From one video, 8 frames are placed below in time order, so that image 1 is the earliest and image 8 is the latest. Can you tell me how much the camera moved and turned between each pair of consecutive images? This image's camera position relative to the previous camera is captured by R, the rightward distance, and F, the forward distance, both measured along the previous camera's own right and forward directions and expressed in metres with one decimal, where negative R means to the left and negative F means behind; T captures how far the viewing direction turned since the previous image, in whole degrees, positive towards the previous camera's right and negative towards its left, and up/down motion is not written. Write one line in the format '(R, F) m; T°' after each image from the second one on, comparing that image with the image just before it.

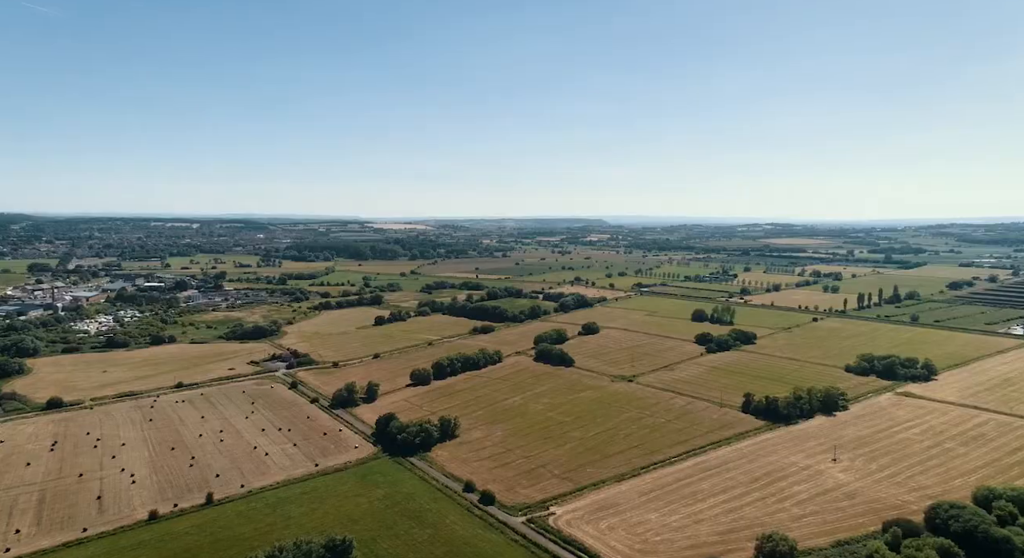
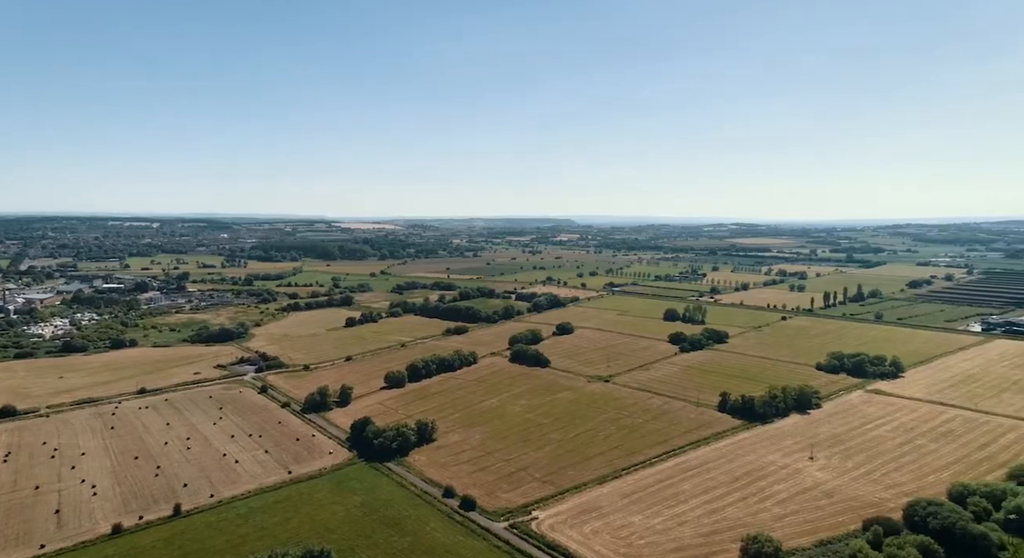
(-1.5, +1.4) m; +3°
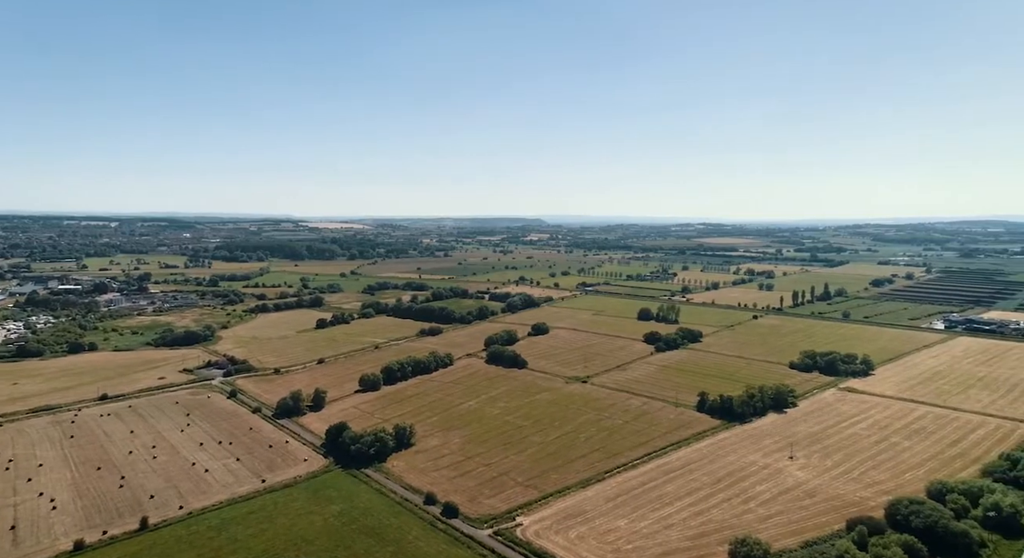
(-1.6, +1.6) m; +3°
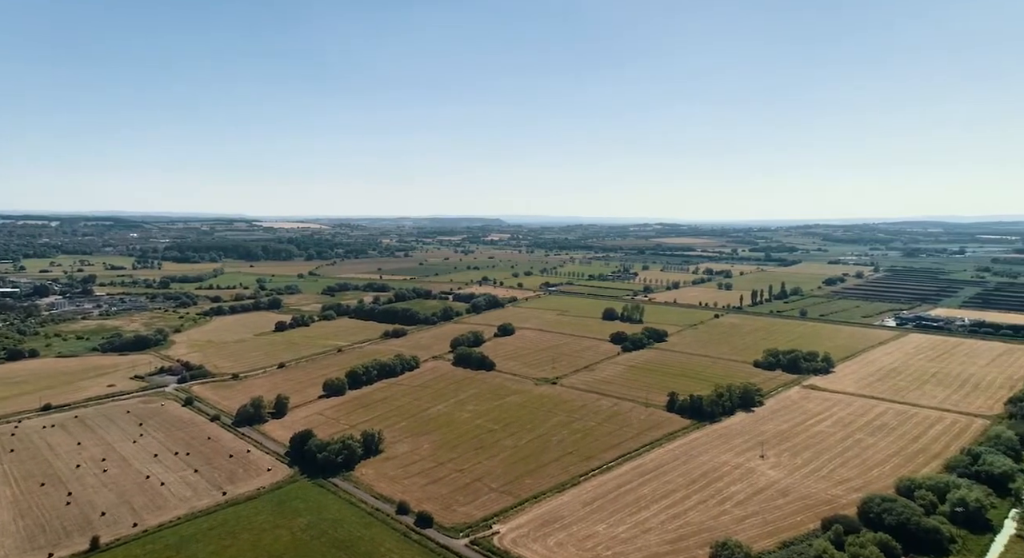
(-1.7, +2.0) m; +4°
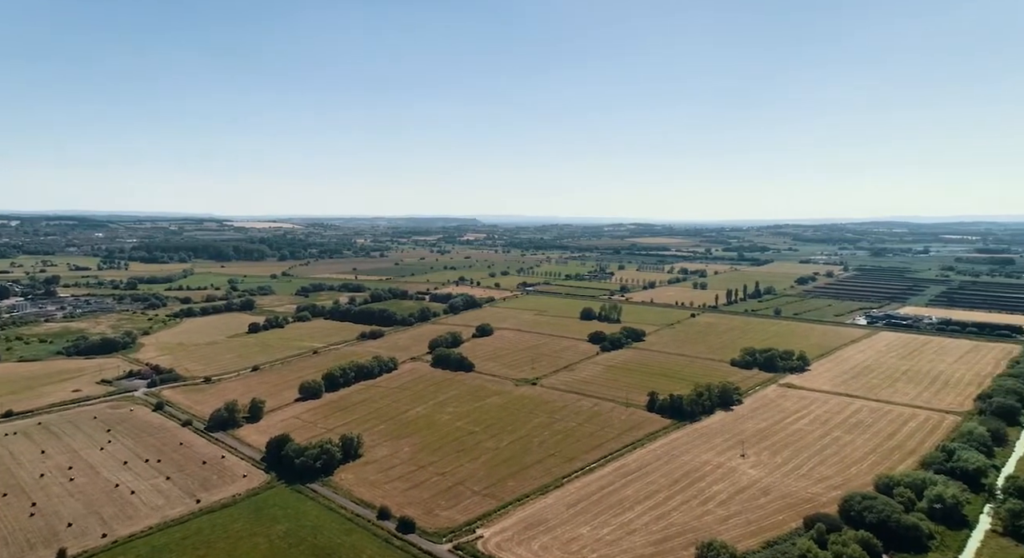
(-0.8, +1.0) m; +2°
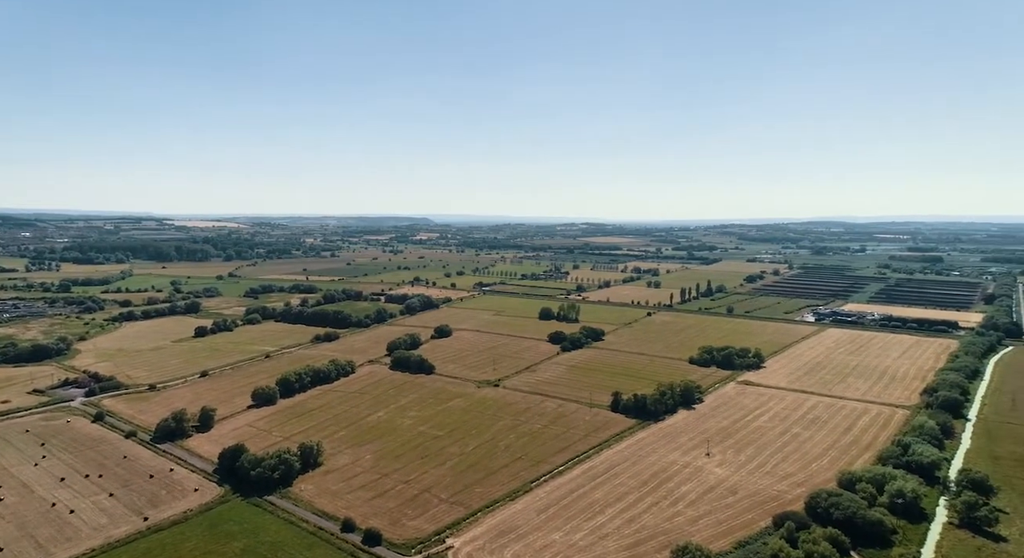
(-1.6, +2.1) m; +4°
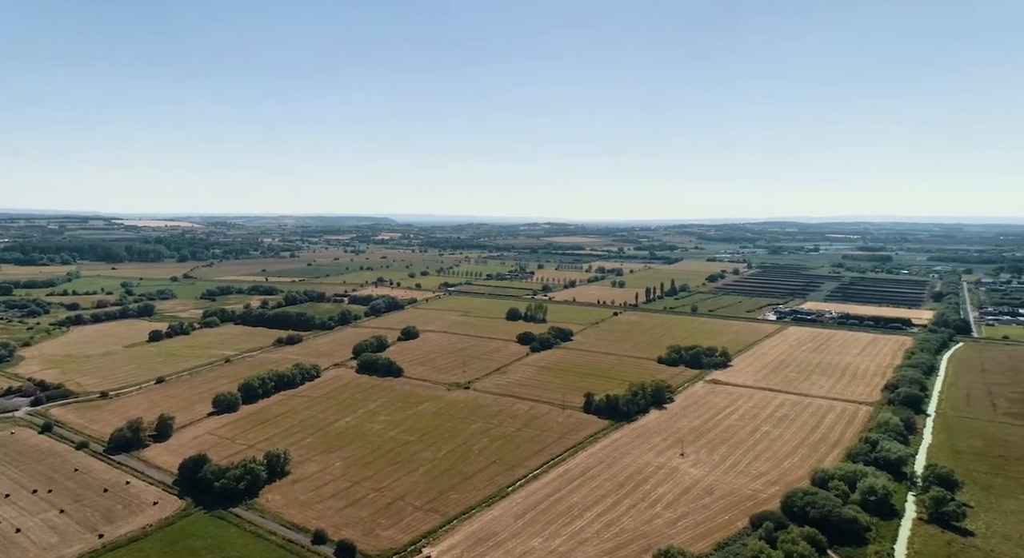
(-1.3, +1.8) m; +3°
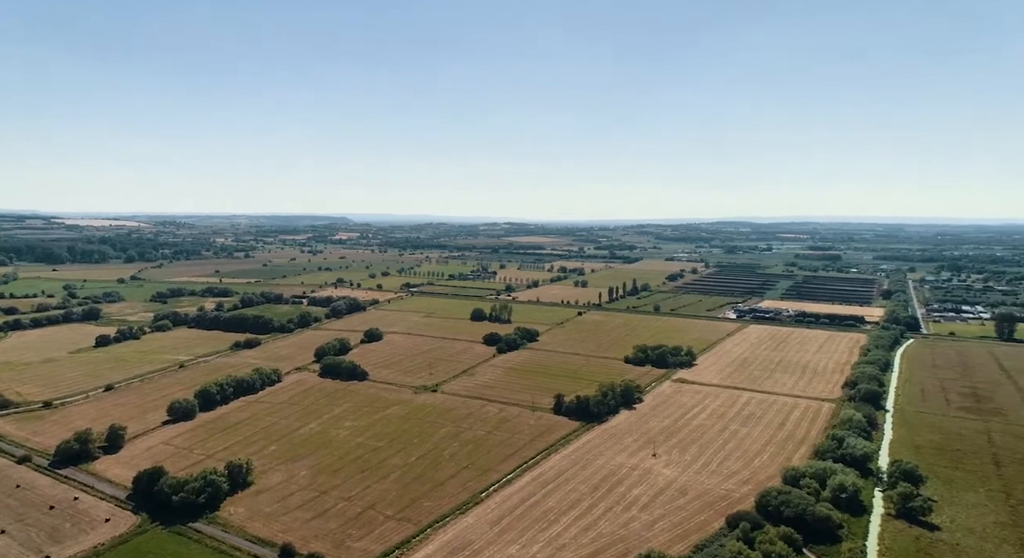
(-1.3, +1.9) m; +3°
